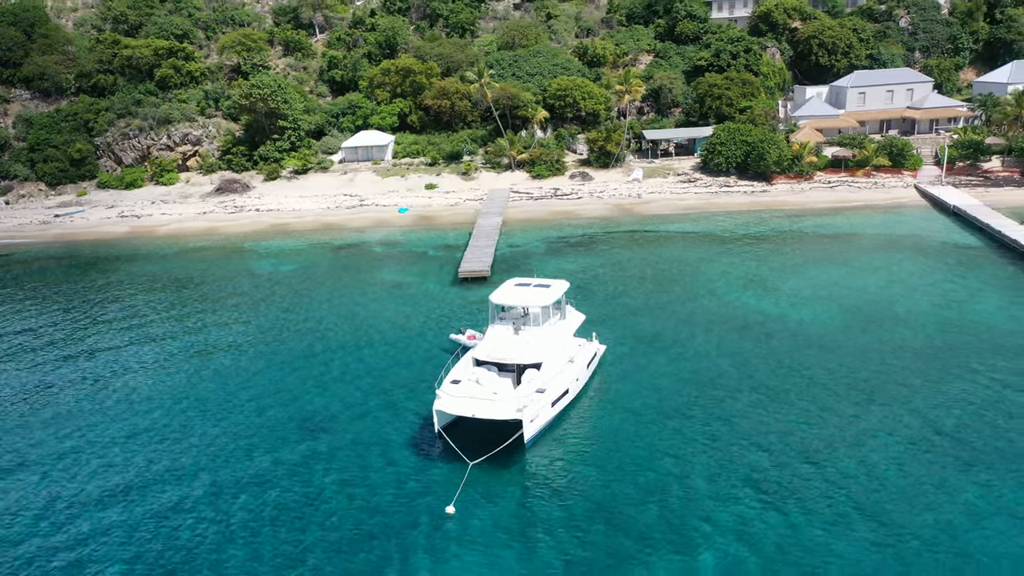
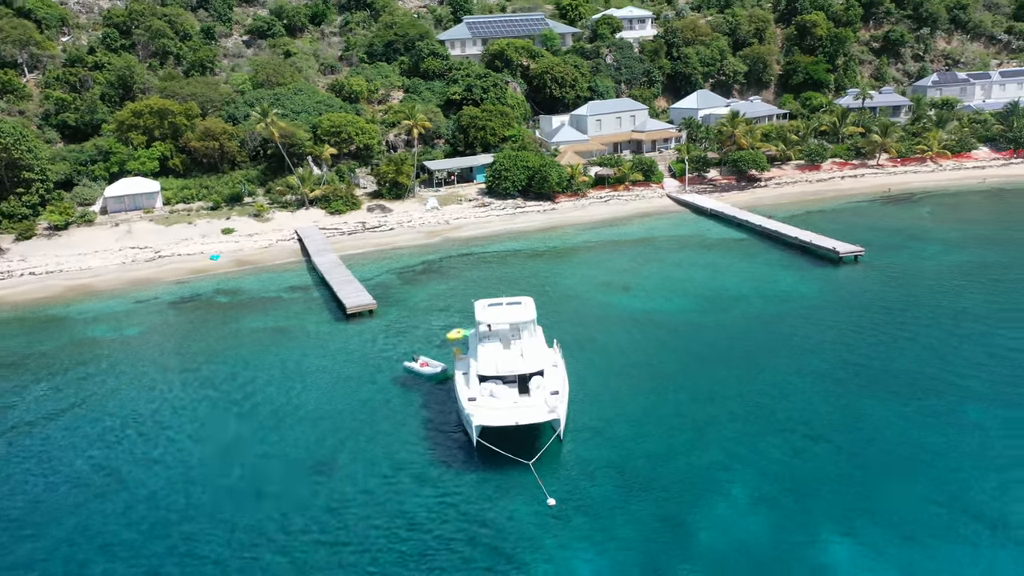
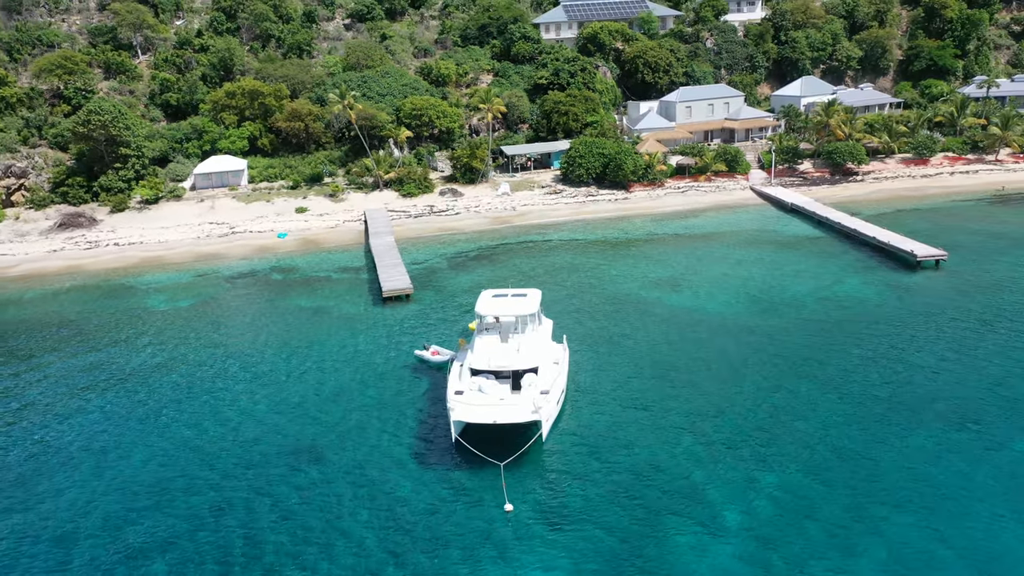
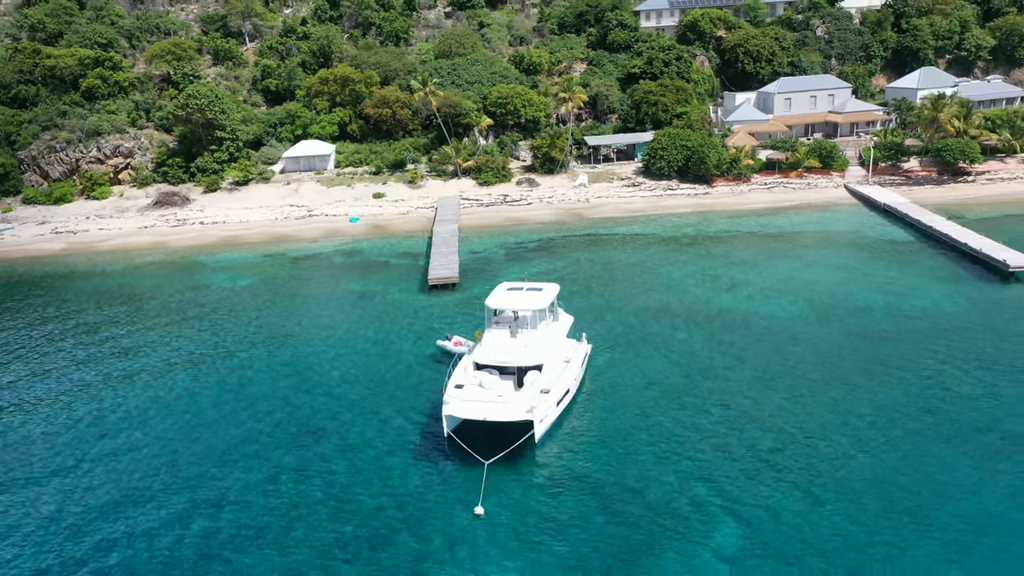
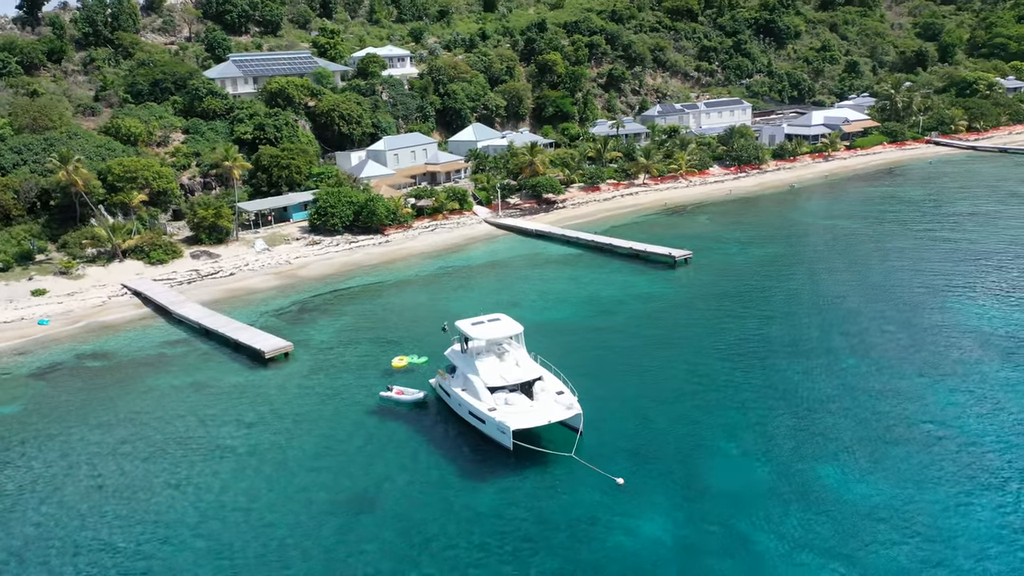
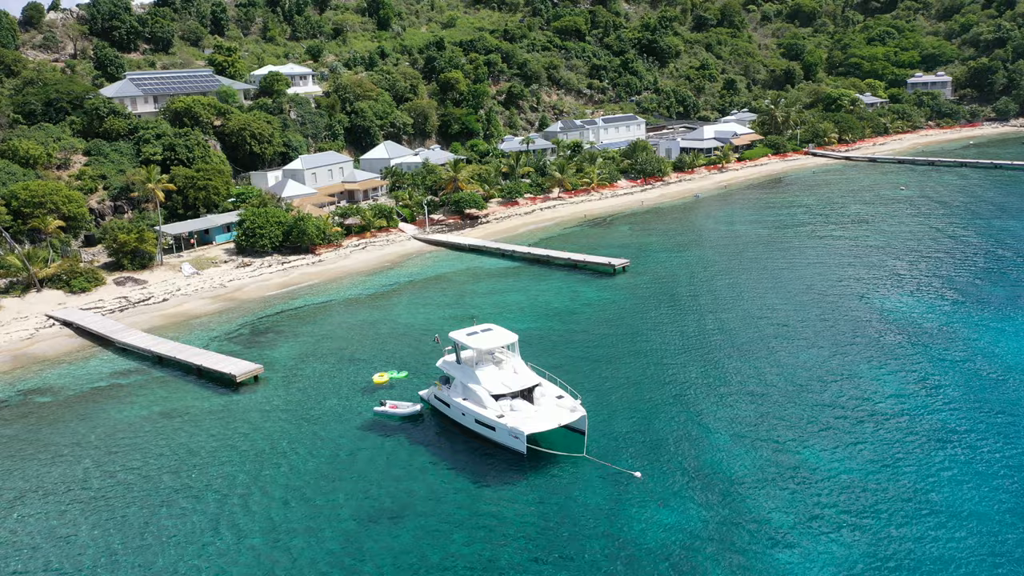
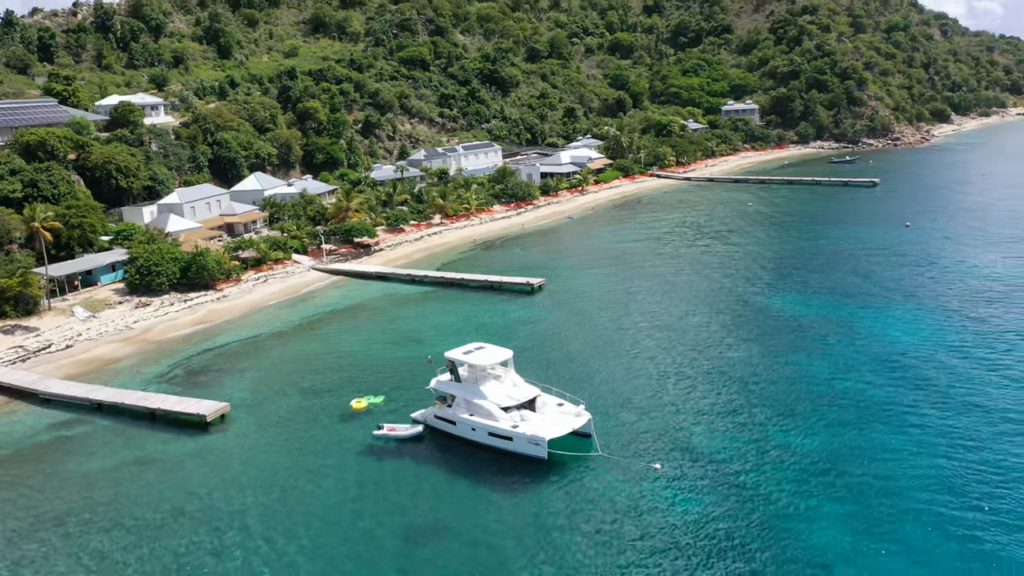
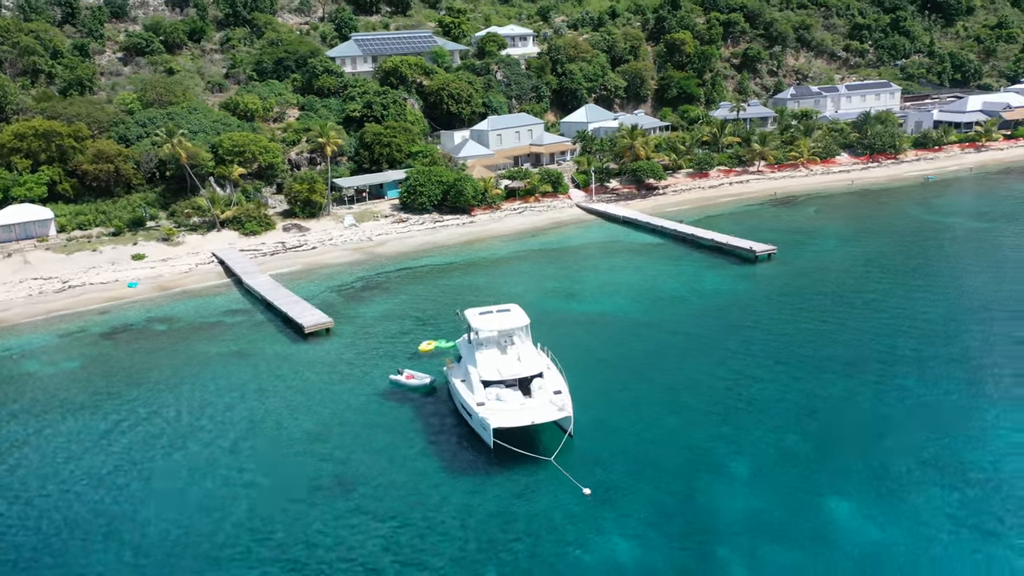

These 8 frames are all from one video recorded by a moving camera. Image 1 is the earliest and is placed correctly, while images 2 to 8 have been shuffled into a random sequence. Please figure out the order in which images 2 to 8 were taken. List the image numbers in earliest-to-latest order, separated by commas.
4, 3, 2, 8, 5, 6, 7
